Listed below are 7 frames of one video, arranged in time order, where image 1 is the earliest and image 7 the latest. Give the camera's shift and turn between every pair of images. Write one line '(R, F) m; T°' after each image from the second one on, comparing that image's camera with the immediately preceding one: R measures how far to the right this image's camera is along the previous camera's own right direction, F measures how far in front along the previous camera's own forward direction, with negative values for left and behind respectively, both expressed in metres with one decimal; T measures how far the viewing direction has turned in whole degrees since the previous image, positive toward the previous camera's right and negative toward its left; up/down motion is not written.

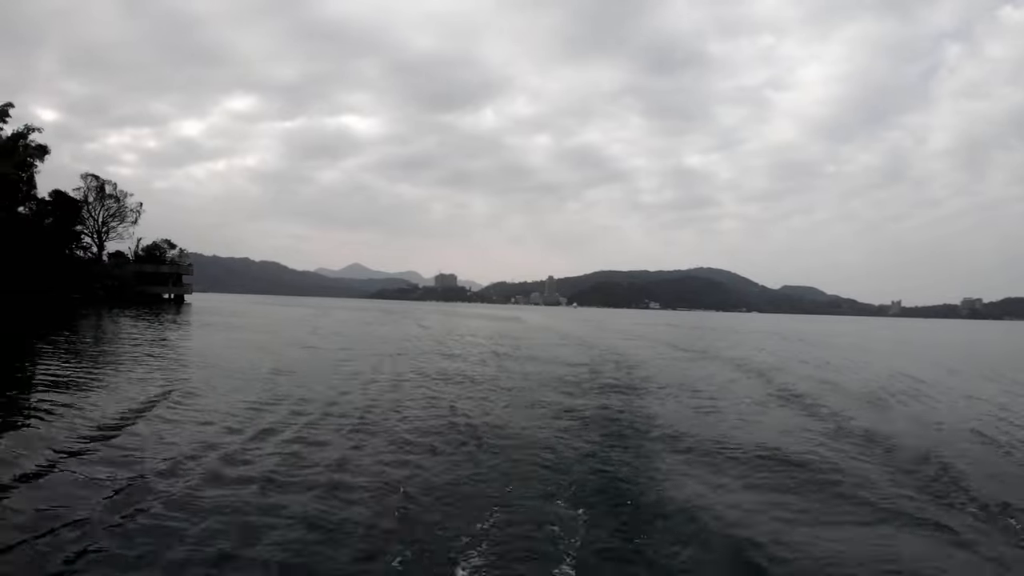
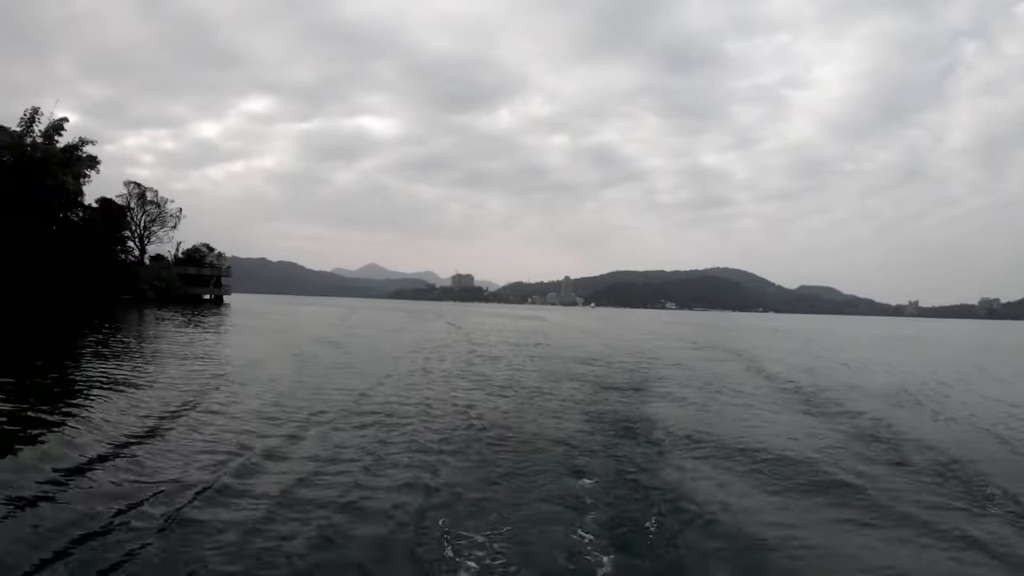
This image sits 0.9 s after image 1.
(-0.2, -0.9) m; -2°
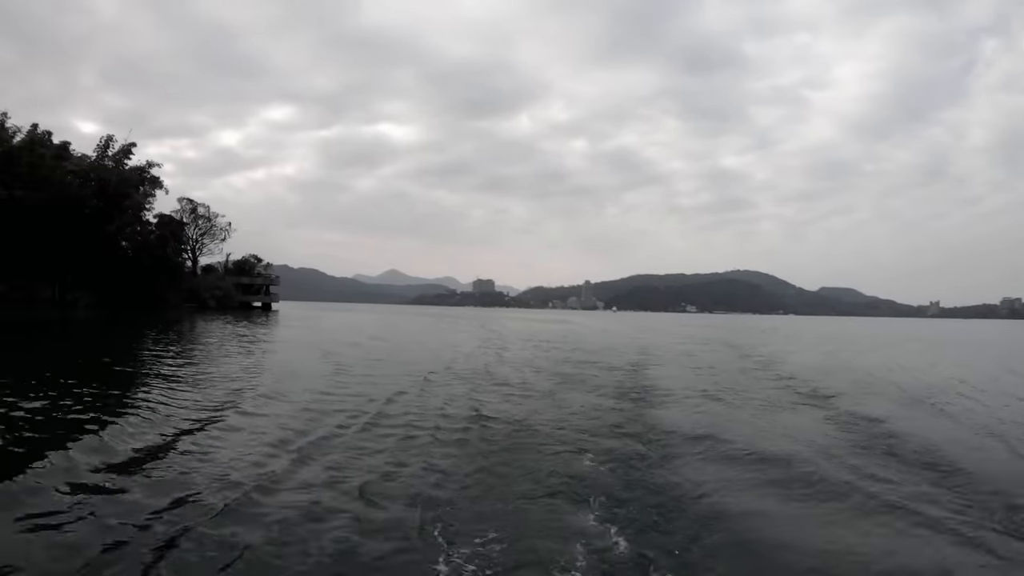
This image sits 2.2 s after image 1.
(-0.3, -1.4) m; -2°
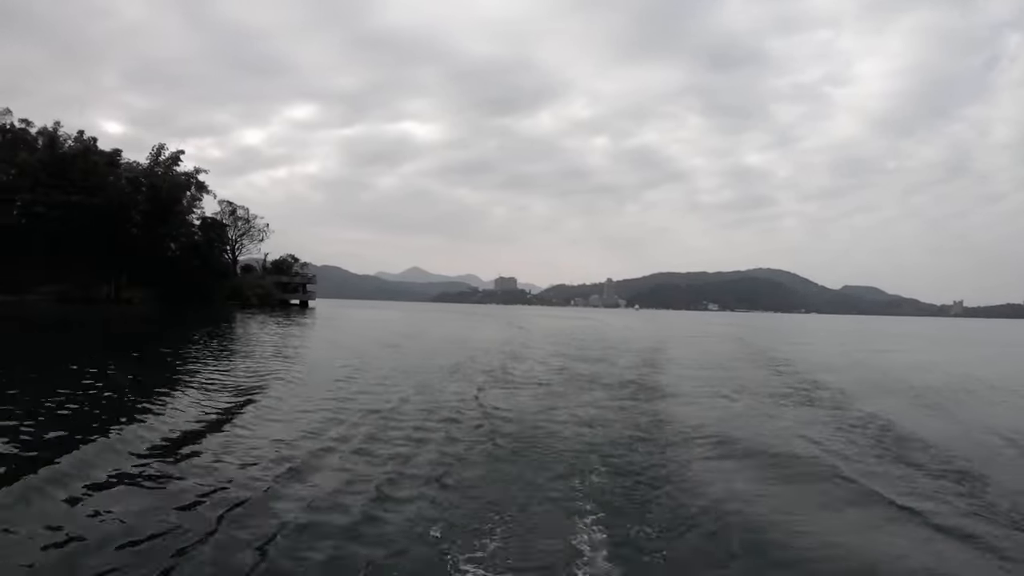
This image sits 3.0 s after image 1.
(0.0, -1.1) m; -2°
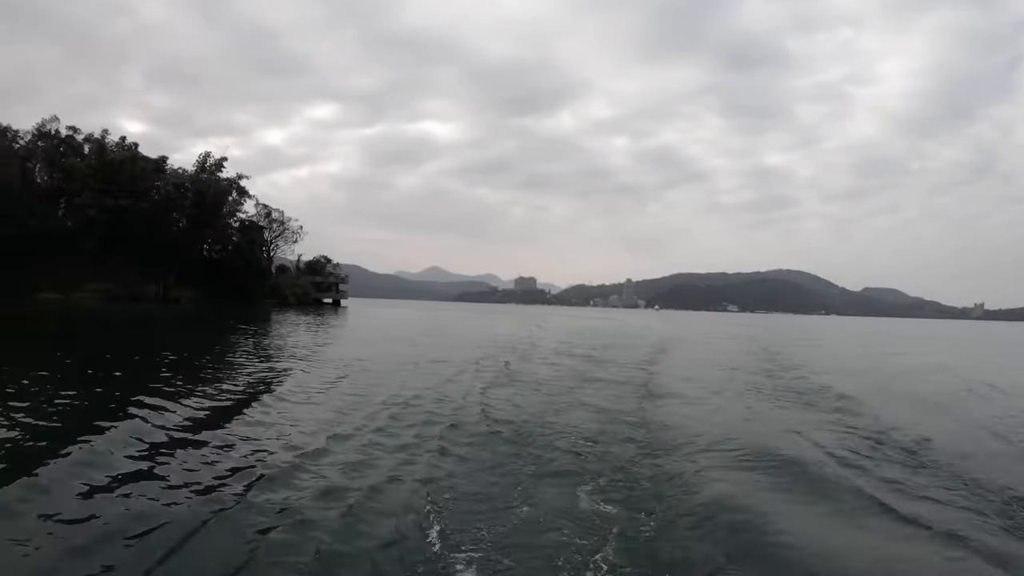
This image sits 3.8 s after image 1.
(-0.1, -1.1) m; -2°
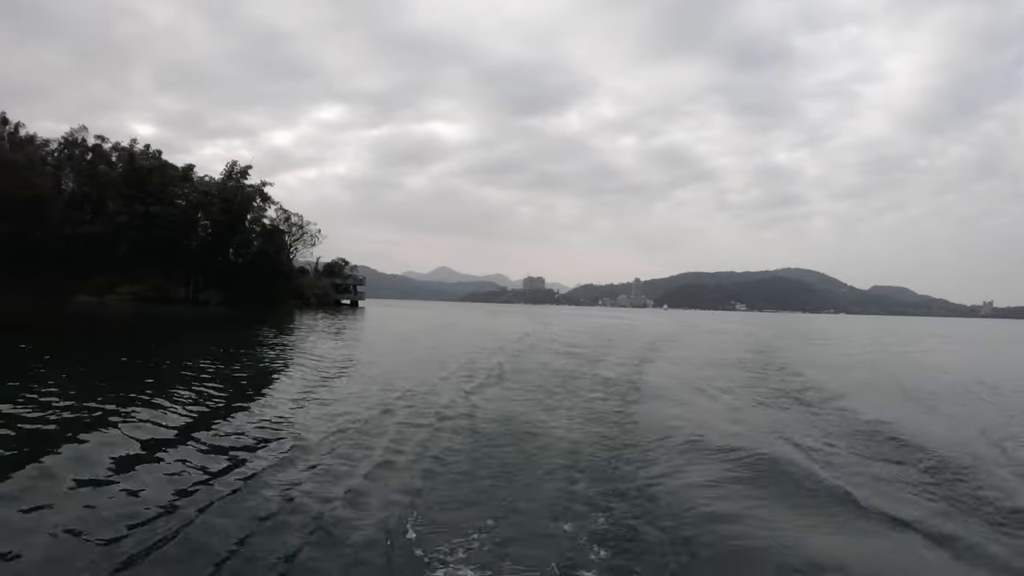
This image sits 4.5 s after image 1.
(-0.2, -0.8) m; -1°
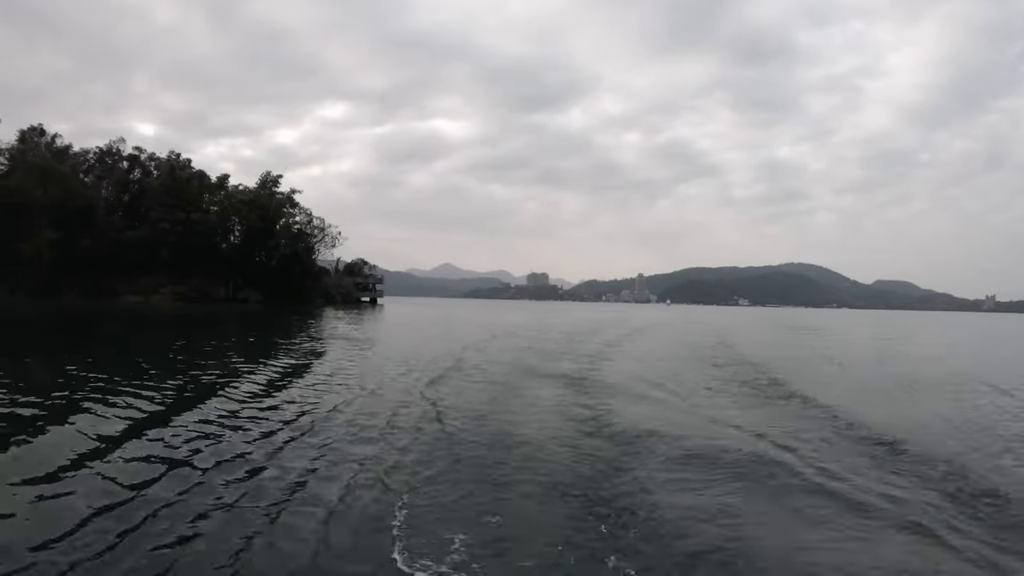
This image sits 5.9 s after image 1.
(-0.5, -0.9) m; 0°
